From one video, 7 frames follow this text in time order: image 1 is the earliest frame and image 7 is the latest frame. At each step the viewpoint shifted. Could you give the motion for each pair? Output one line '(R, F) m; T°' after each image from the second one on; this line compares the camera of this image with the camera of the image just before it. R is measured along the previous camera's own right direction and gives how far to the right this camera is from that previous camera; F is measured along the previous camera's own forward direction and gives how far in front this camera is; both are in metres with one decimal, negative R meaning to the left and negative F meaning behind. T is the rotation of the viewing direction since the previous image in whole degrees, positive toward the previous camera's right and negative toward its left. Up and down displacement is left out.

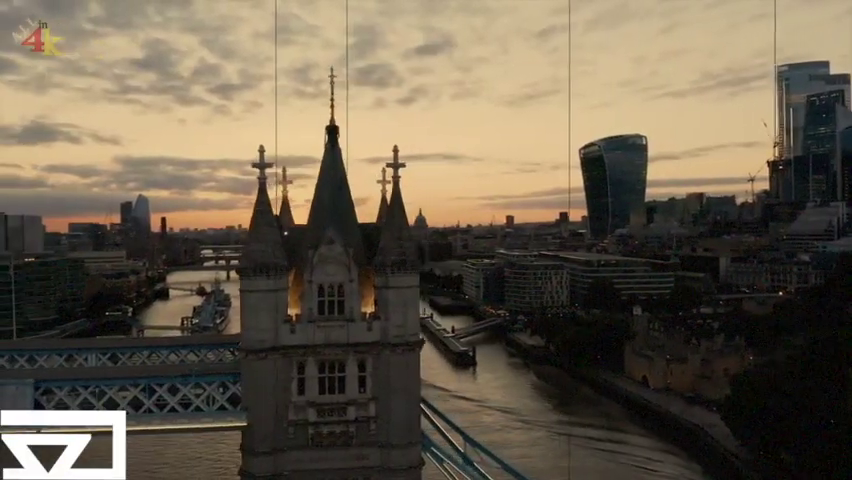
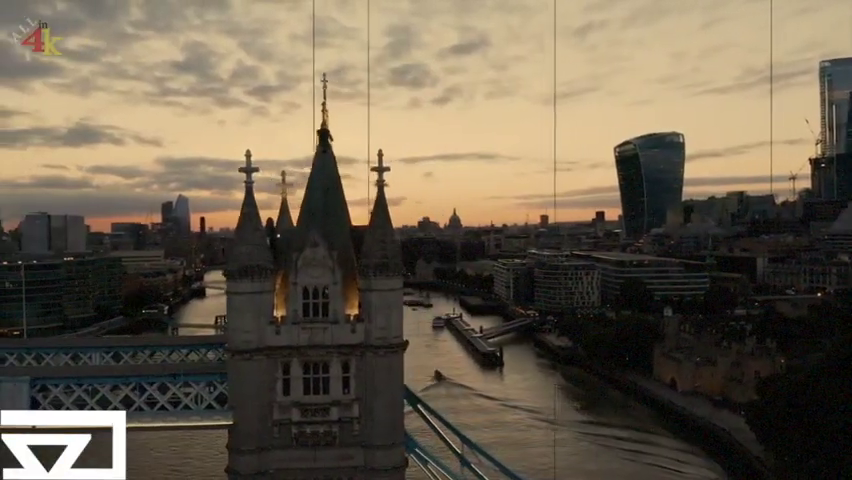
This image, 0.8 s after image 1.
(+0.4, 0.0) m; -3°
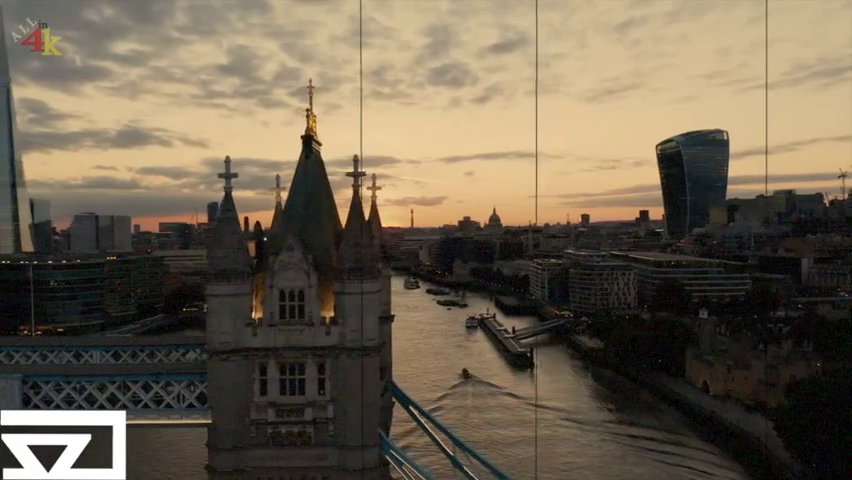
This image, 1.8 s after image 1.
(+0.5, 0.0) m; -3°
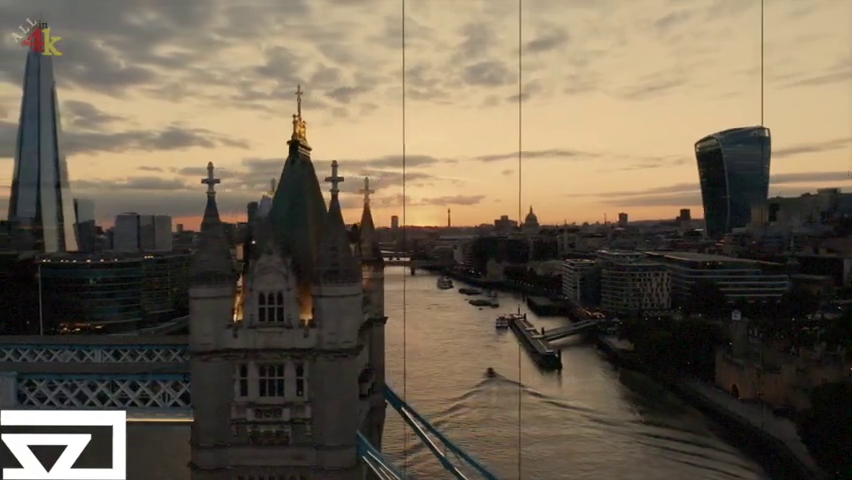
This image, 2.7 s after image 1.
(+0.4, 0.0) m; -3°
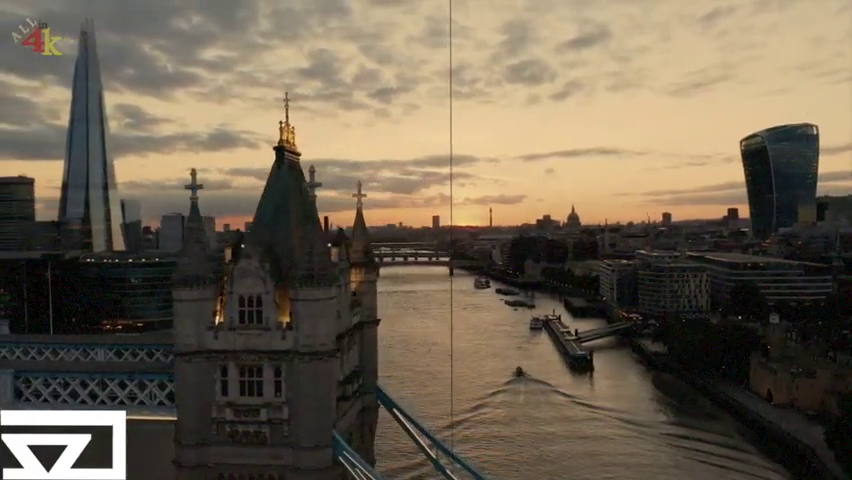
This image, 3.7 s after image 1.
(+0.5, 0.0) m; -4°
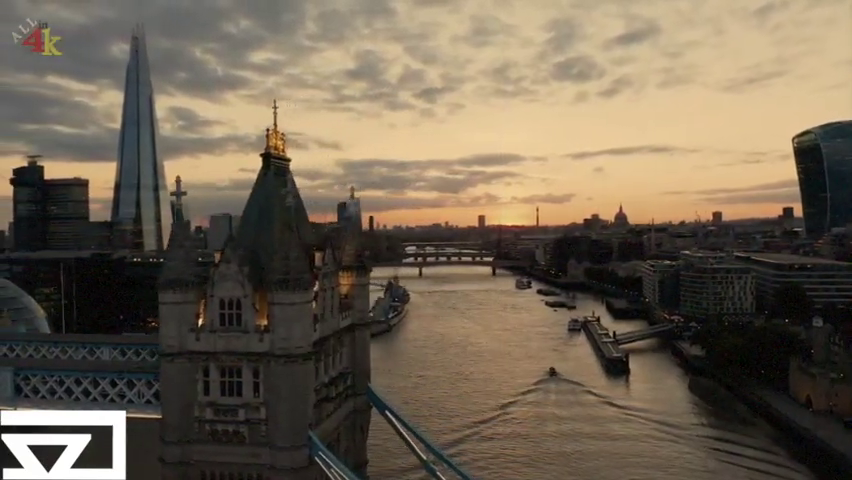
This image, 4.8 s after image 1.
(+0.5, 0.0) m; -4°
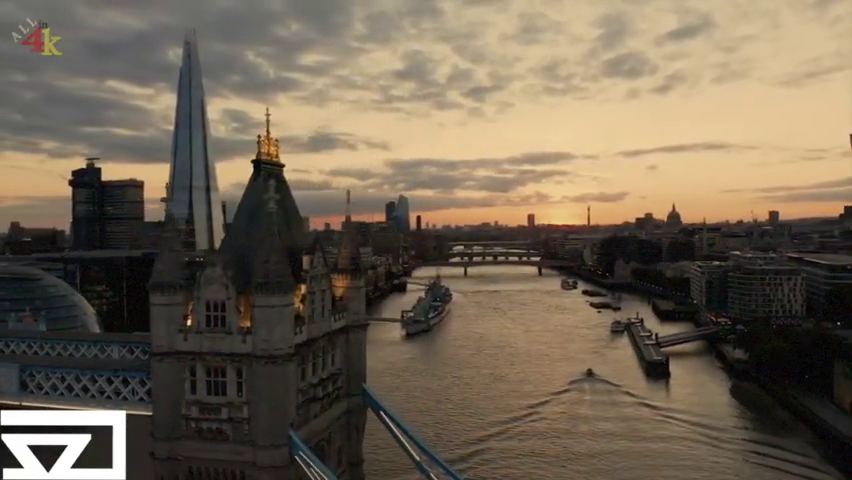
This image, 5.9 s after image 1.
(+0.6, 0.0) m; -4°
